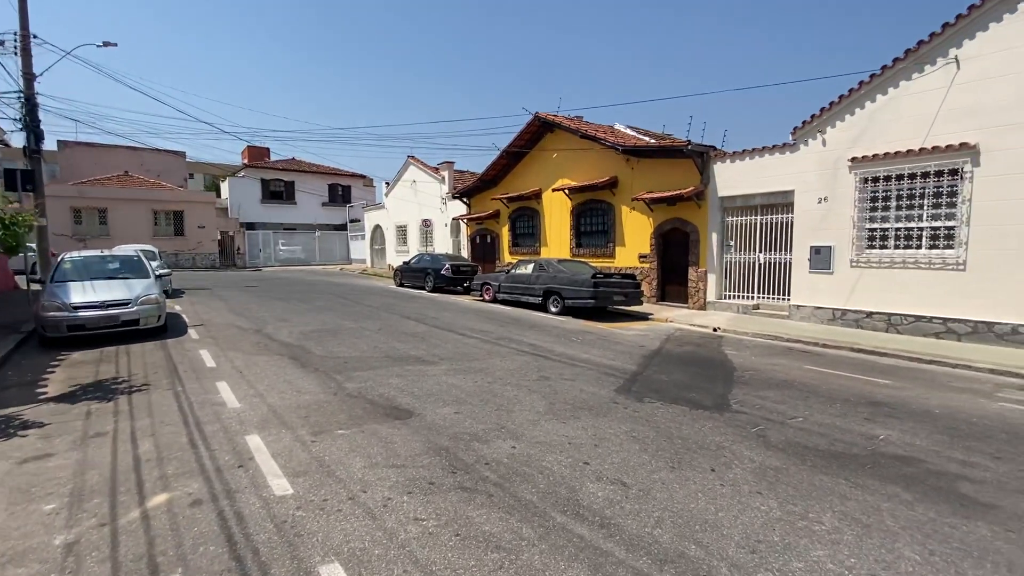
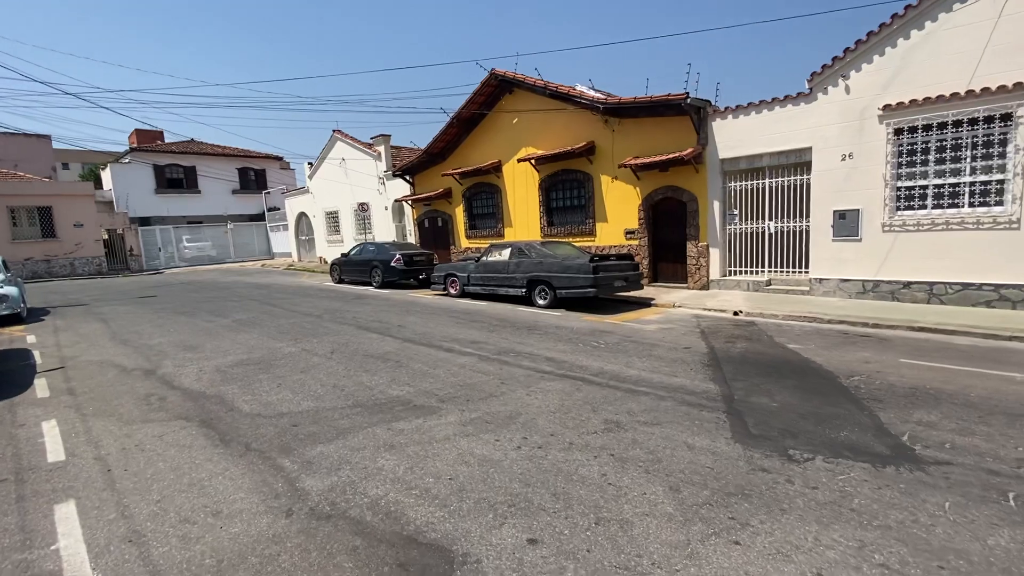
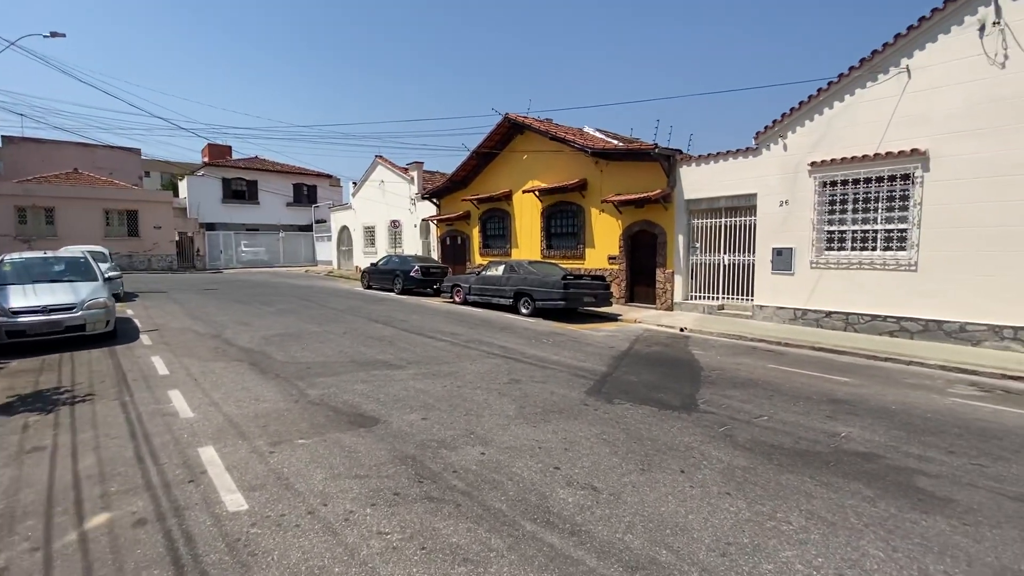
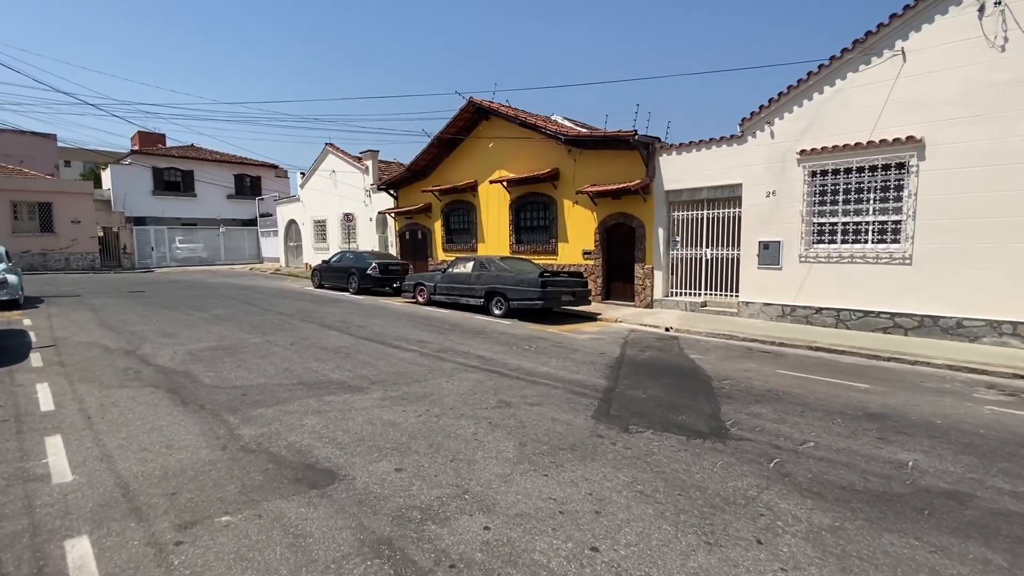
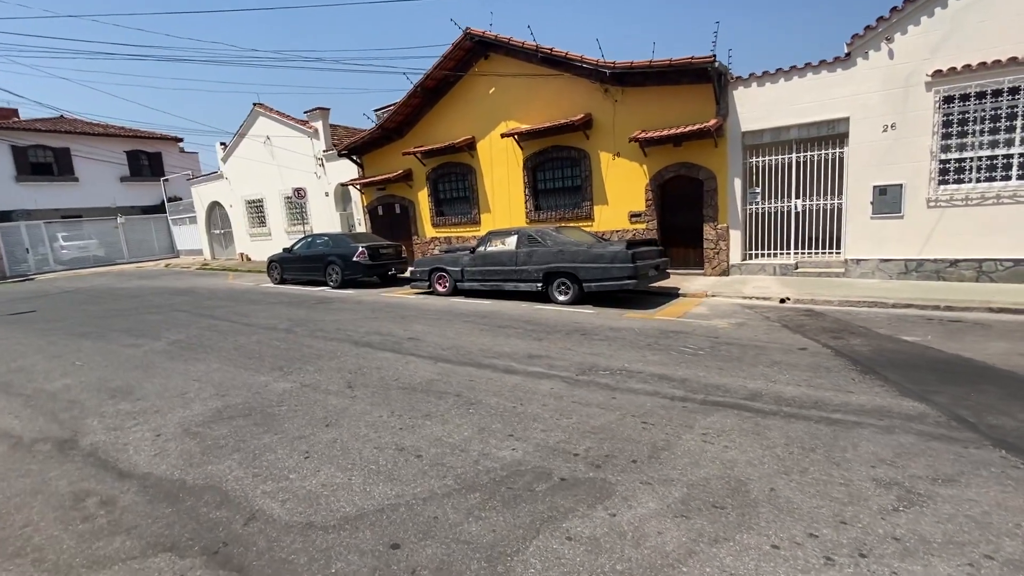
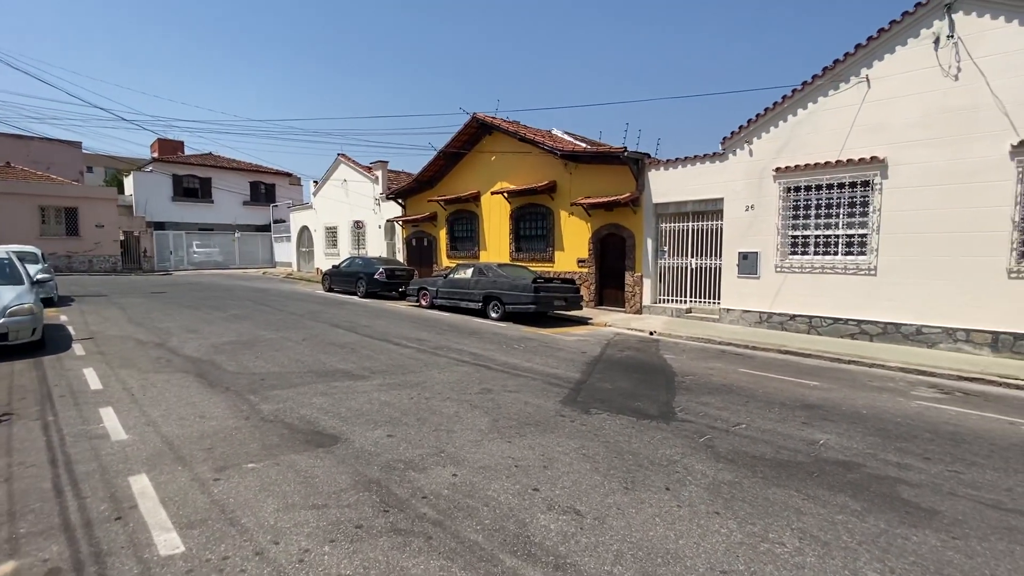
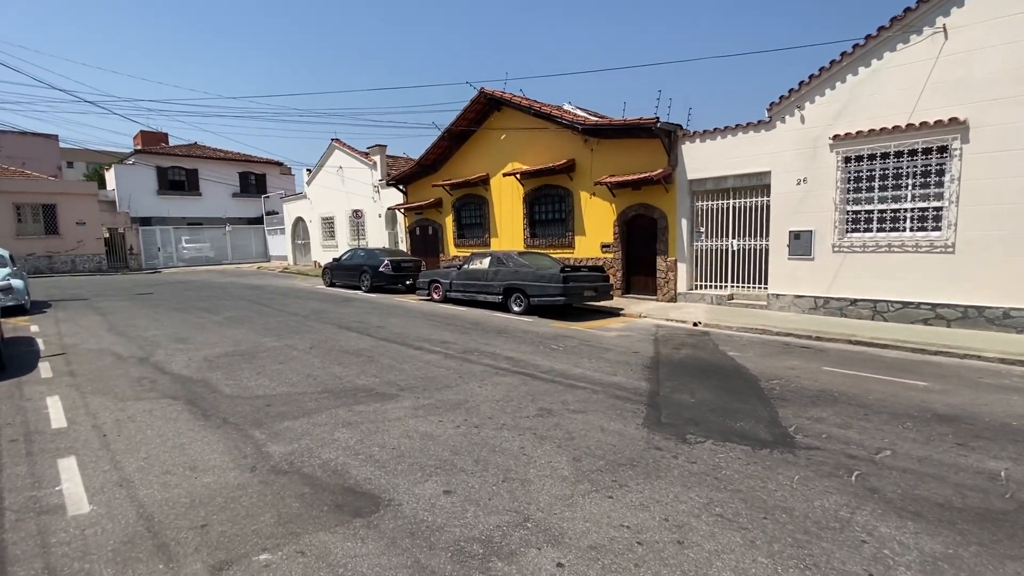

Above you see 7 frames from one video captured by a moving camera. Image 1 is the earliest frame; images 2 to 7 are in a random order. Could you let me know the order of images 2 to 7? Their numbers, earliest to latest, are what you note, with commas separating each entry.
3, 6, 4, 7, 2, 5
